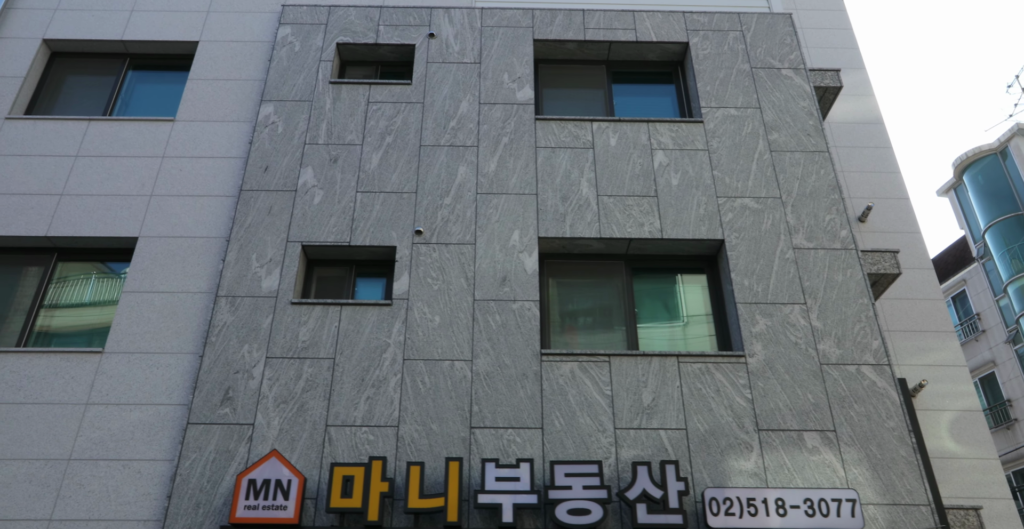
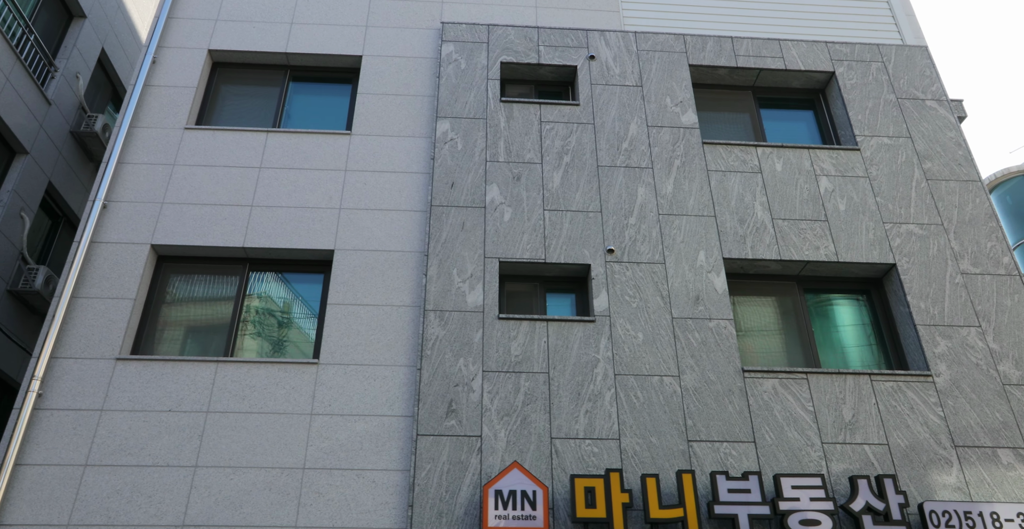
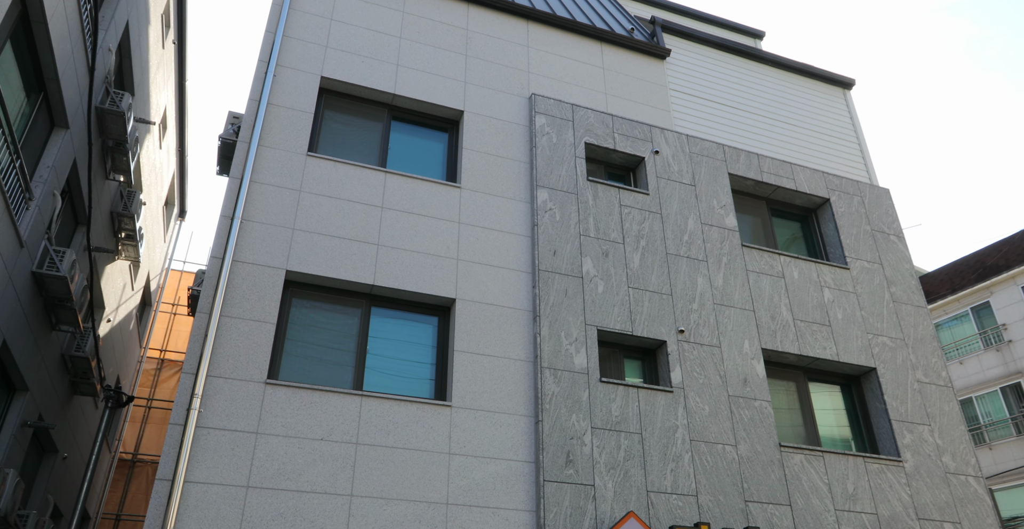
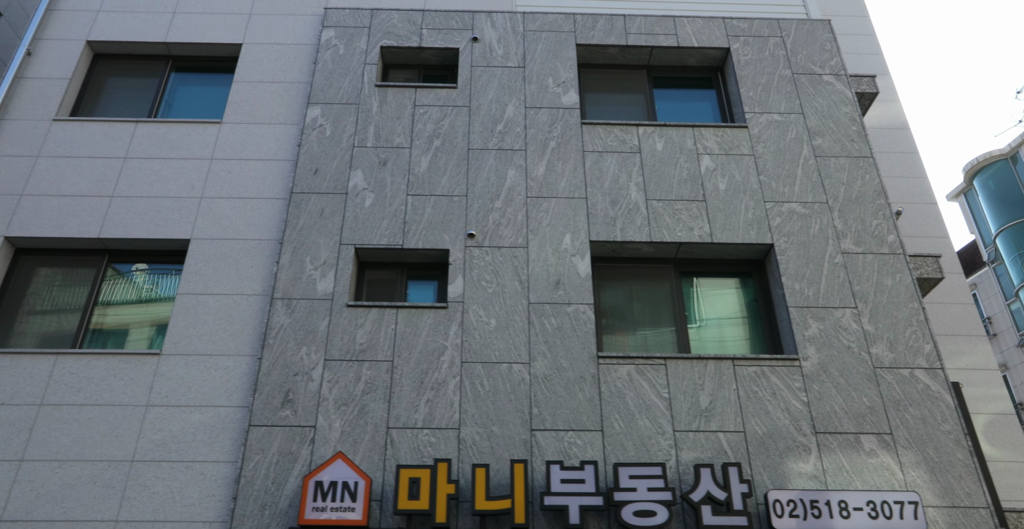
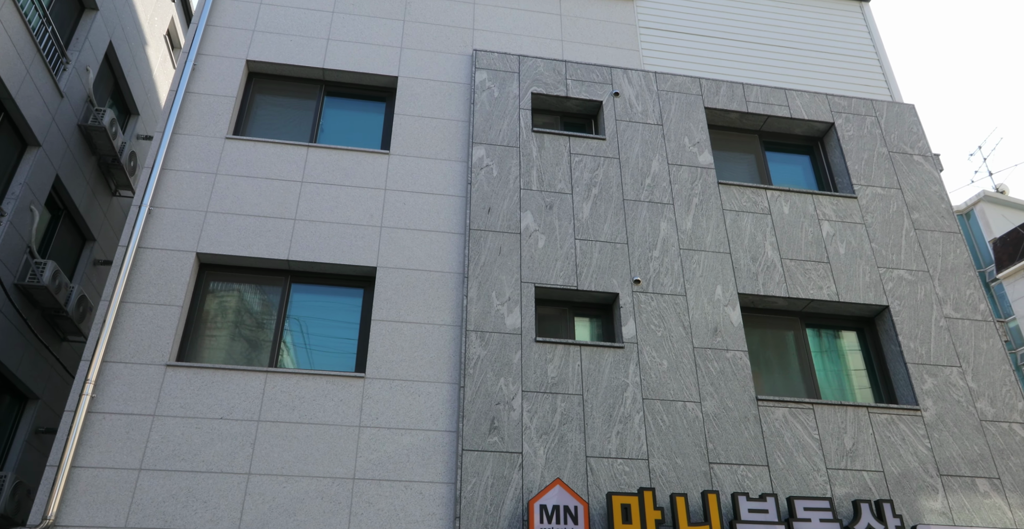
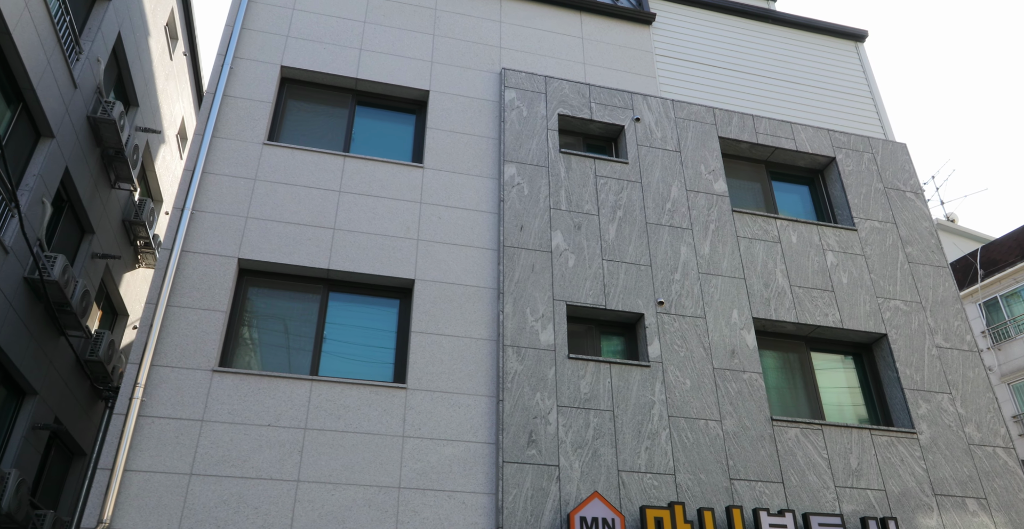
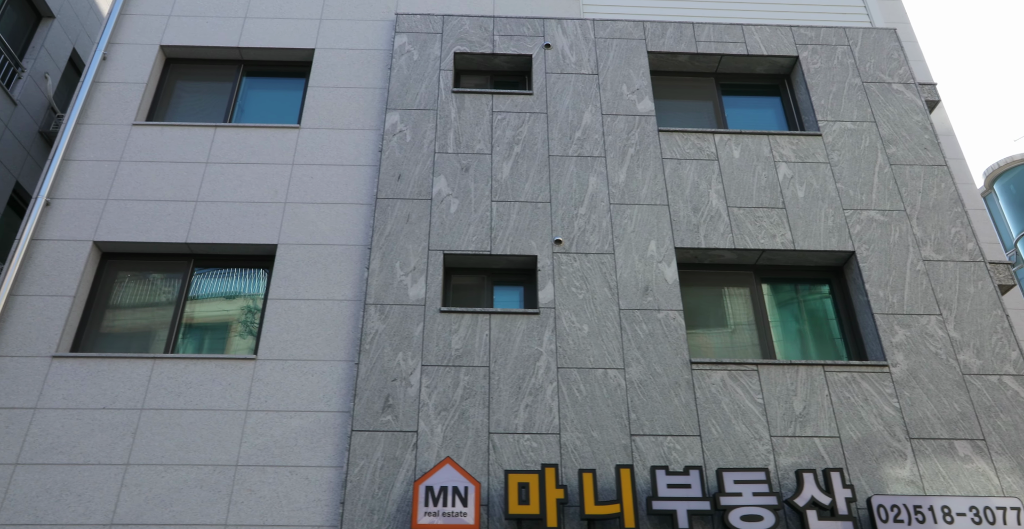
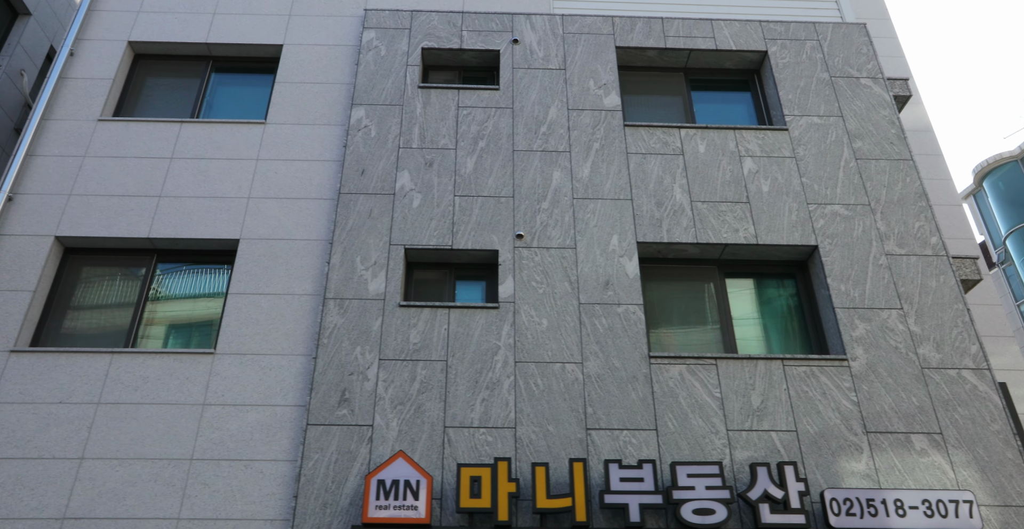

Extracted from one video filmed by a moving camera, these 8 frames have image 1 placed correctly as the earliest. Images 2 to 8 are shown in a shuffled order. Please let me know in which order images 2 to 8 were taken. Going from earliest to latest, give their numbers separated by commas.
4, 8, 7, 2, 5, 6, 3
